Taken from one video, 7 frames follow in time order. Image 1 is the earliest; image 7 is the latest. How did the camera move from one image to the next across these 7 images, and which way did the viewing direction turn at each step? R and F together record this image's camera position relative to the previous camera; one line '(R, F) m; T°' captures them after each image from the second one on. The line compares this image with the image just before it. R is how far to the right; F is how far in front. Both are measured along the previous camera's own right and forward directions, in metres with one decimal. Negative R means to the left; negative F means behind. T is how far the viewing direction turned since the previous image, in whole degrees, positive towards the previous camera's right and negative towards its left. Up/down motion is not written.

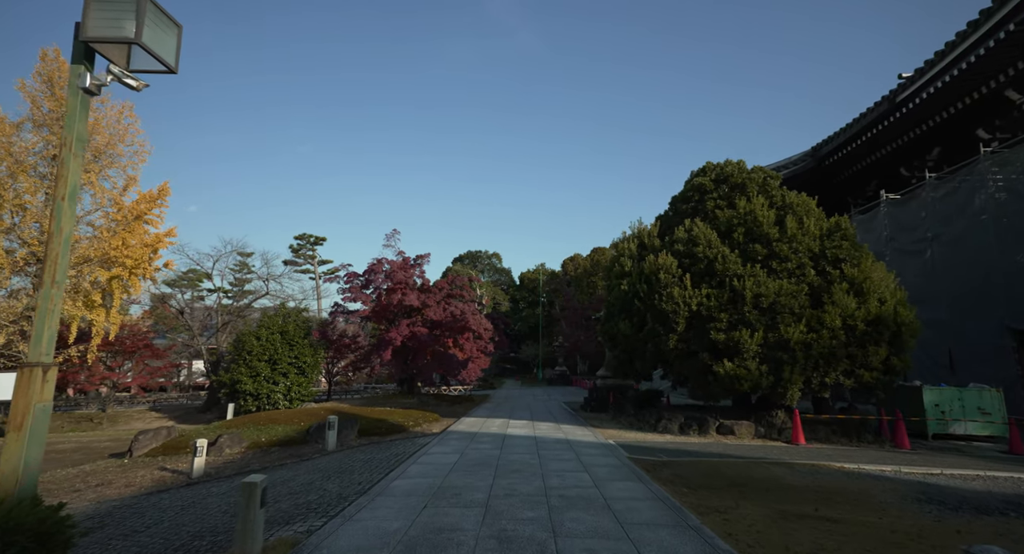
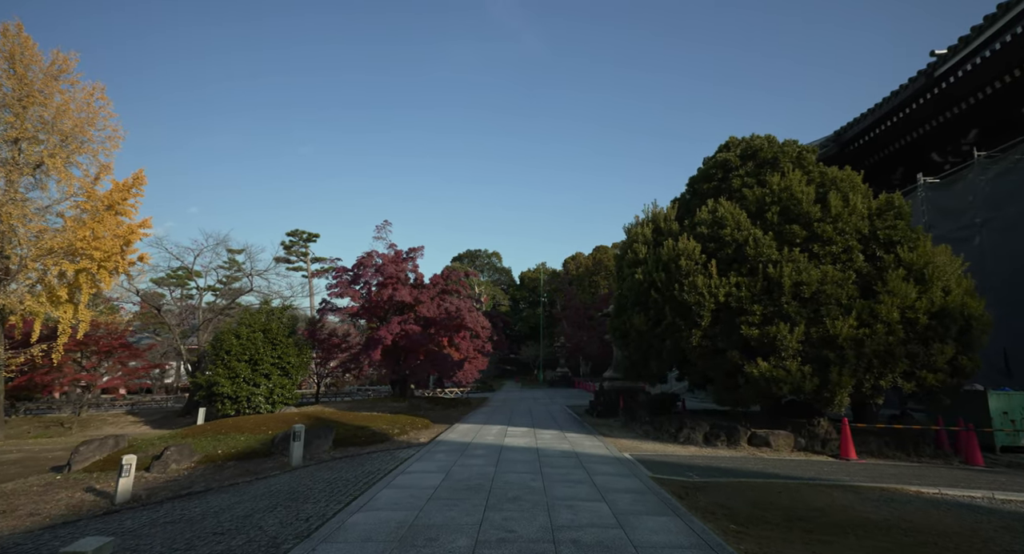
(0.0, +1.8) m; 0°
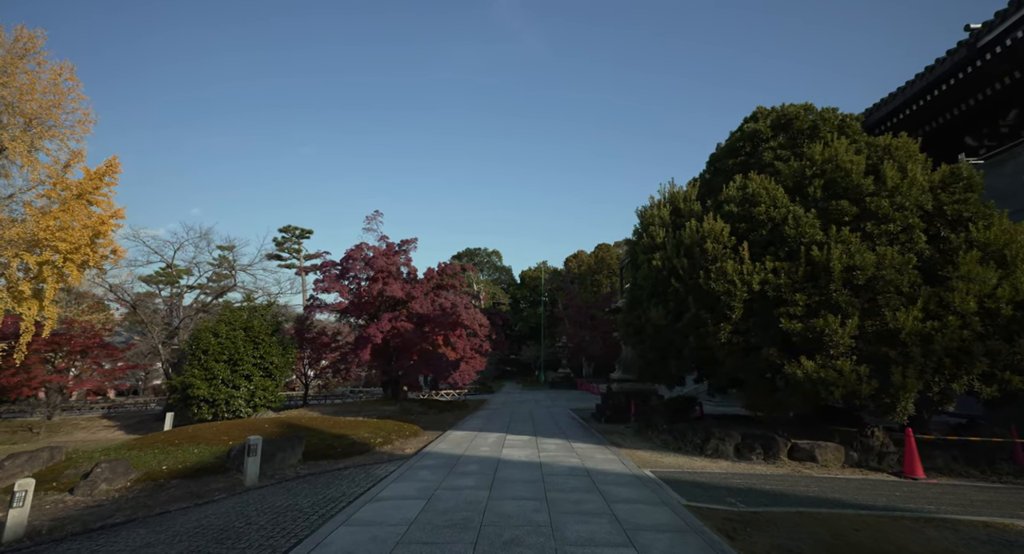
(0.0, +1.6) m; 0°
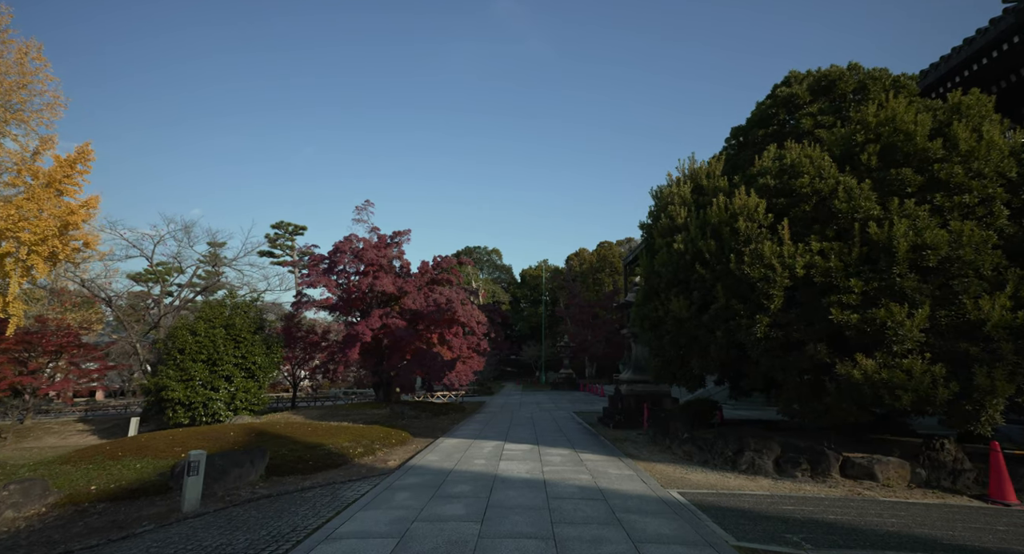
(0.0, +1.5) m; 0°
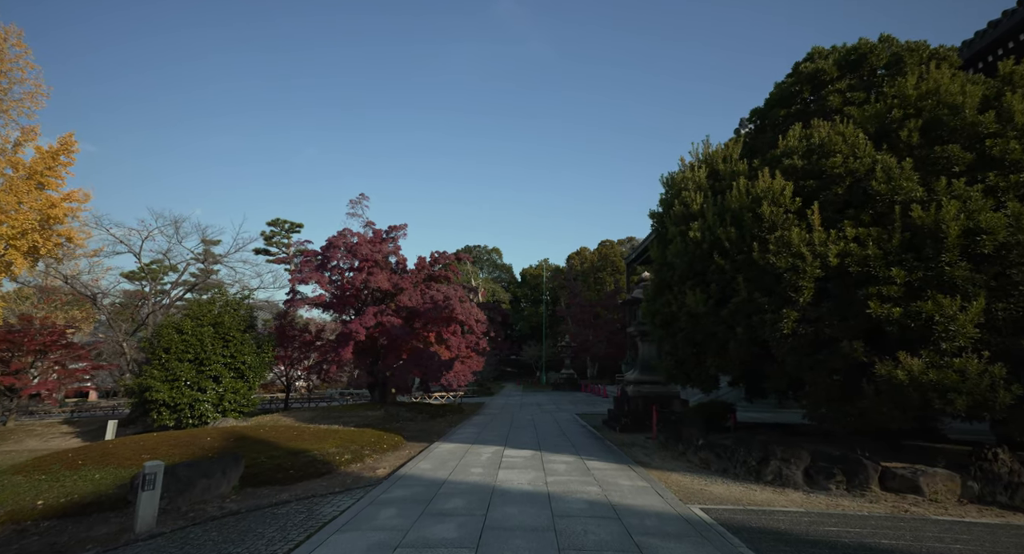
(0.0, +0.8) m; 0°
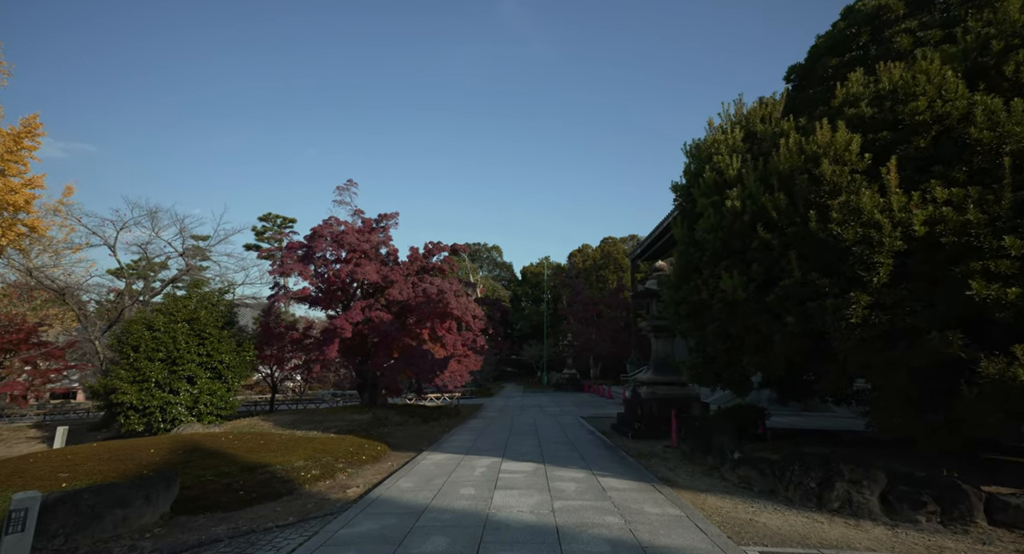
(0.0, +1.5) m; 0°
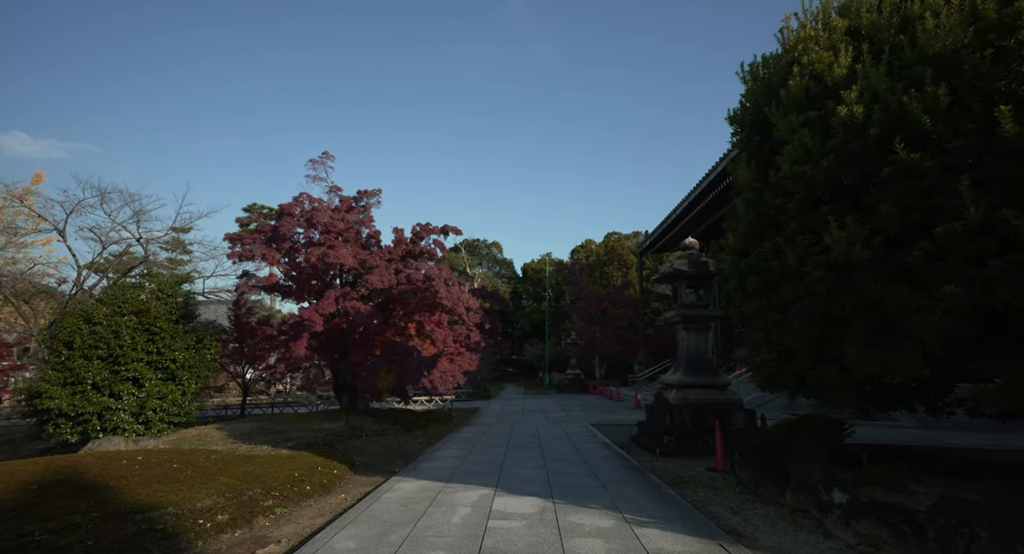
(+0.1, +2.6) m; 0°
